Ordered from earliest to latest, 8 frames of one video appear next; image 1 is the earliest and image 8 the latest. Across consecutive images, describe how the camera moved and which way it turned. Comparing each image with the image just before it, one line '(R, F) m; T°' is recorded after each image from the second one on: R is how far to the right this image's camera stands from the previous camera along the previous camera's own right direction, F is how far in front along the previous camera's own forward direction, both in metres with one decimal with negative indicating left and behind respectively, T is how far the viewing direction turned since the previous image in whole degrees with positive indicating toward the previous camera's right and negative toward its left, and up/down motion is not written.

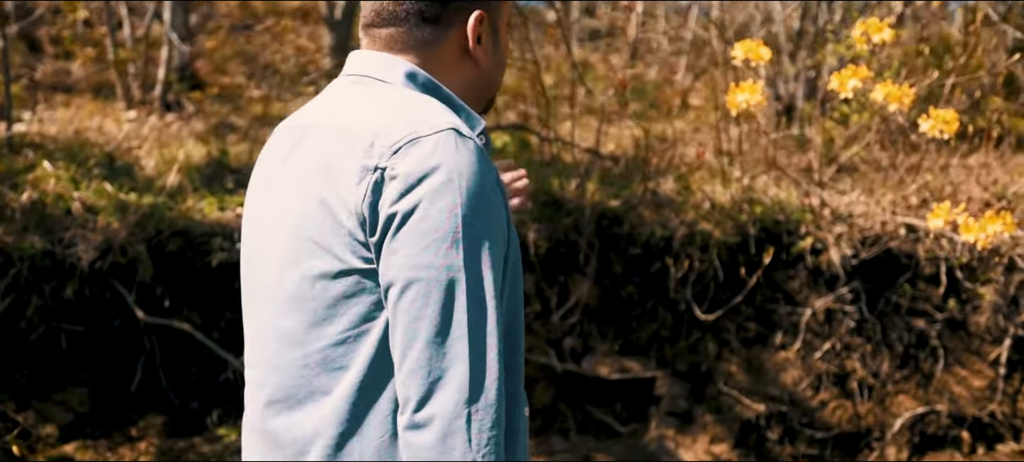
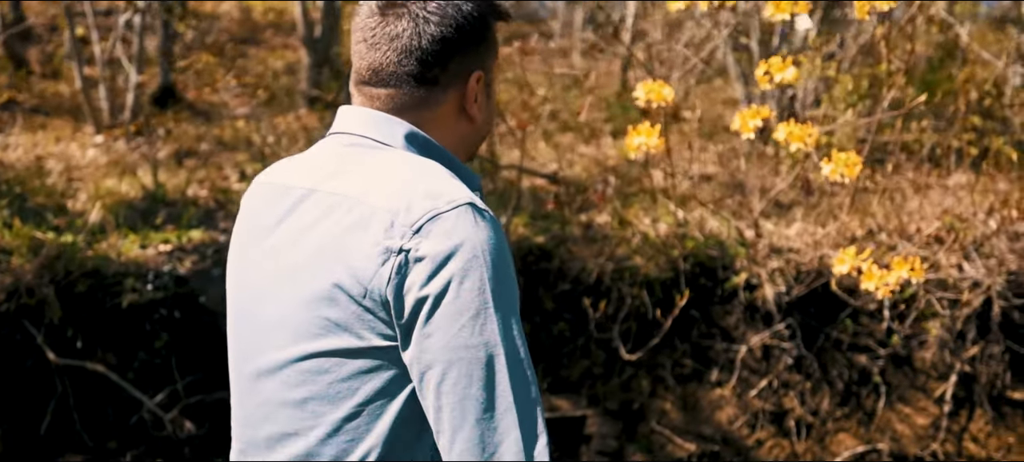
(+0.4, +0.1) m; -2°
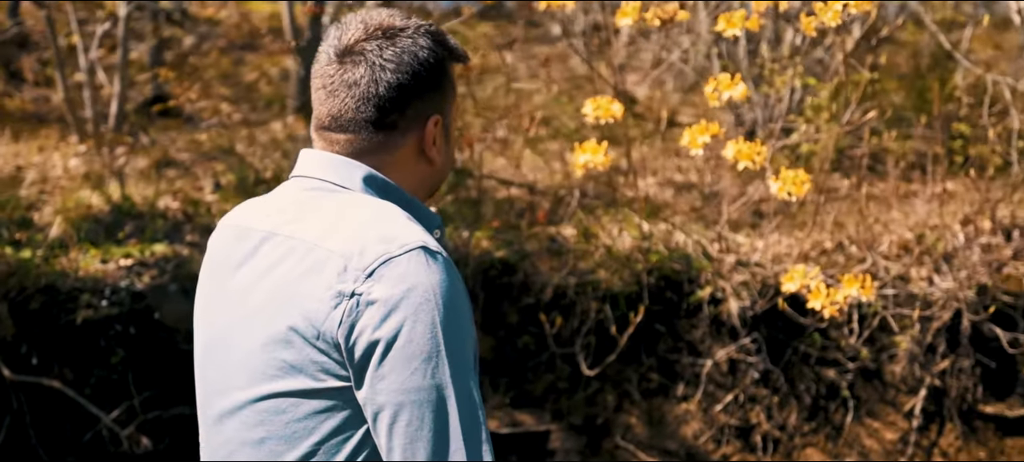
(+0.2, 0.0) m; -1°
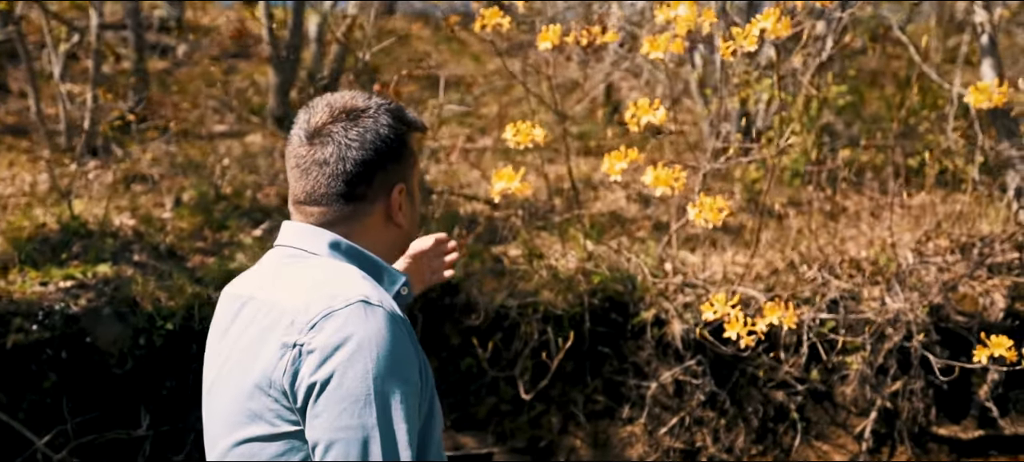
(+0.3, 0.0) m; -1°
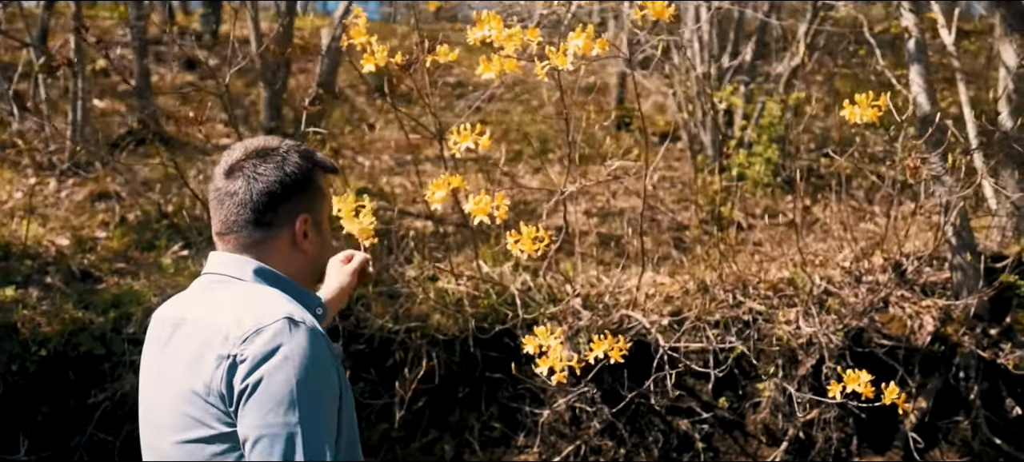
(+0.9, +0.2) m; -5°
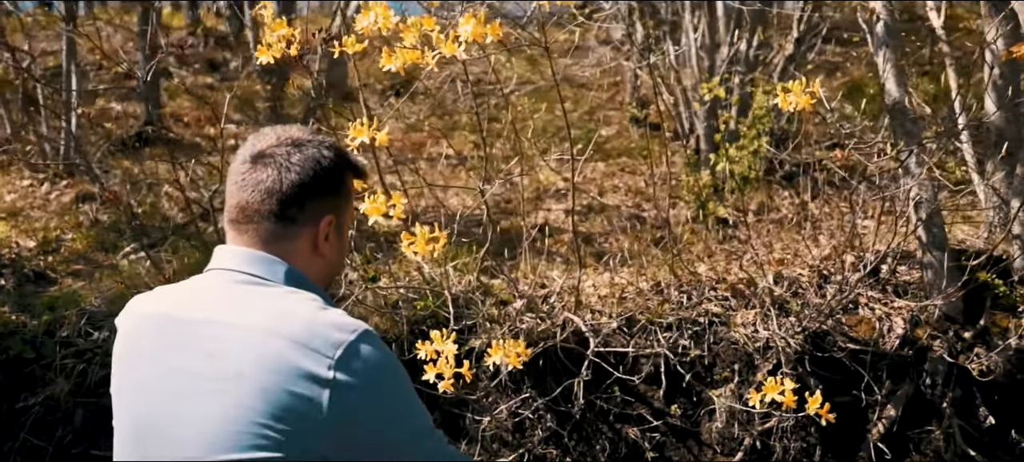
(+0.5, +0.2) m; -3°
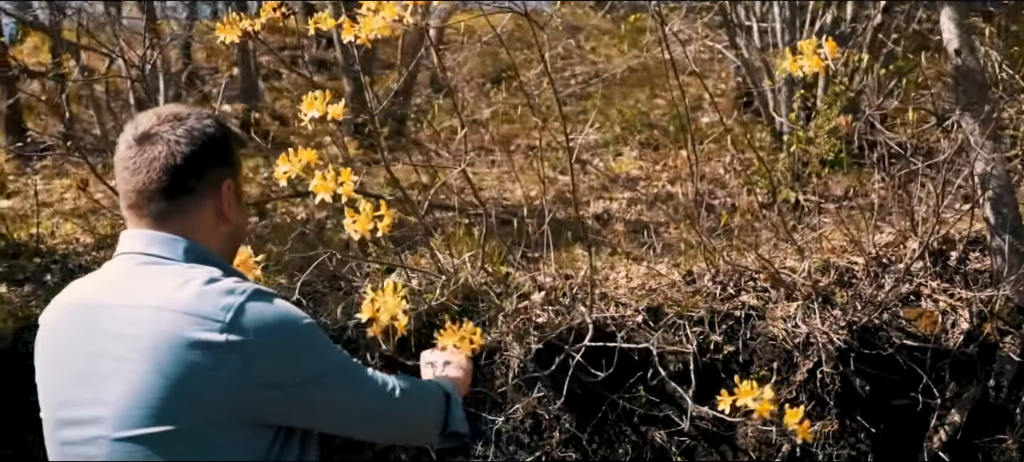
(+0.5, +0.3) m; -8°
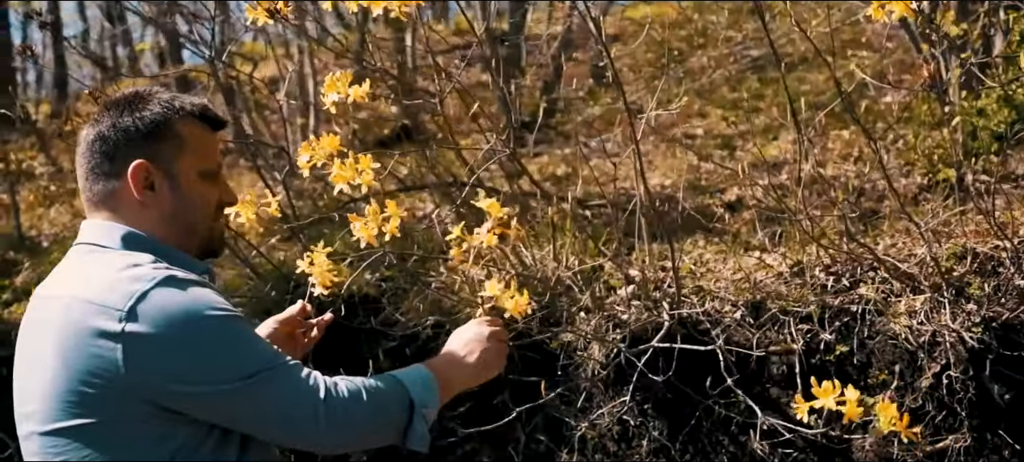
(+0.4, +0.4) m; -11°
